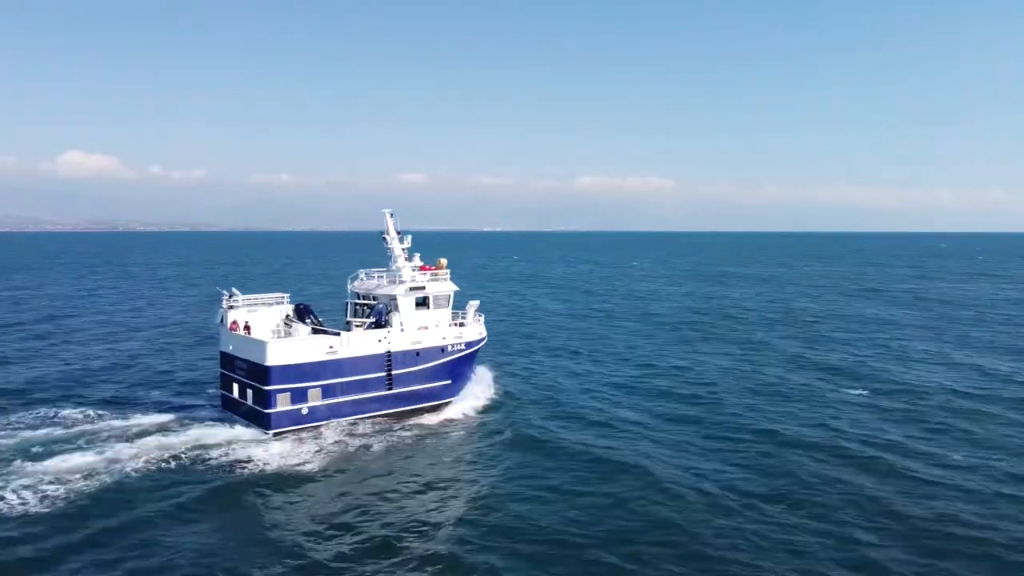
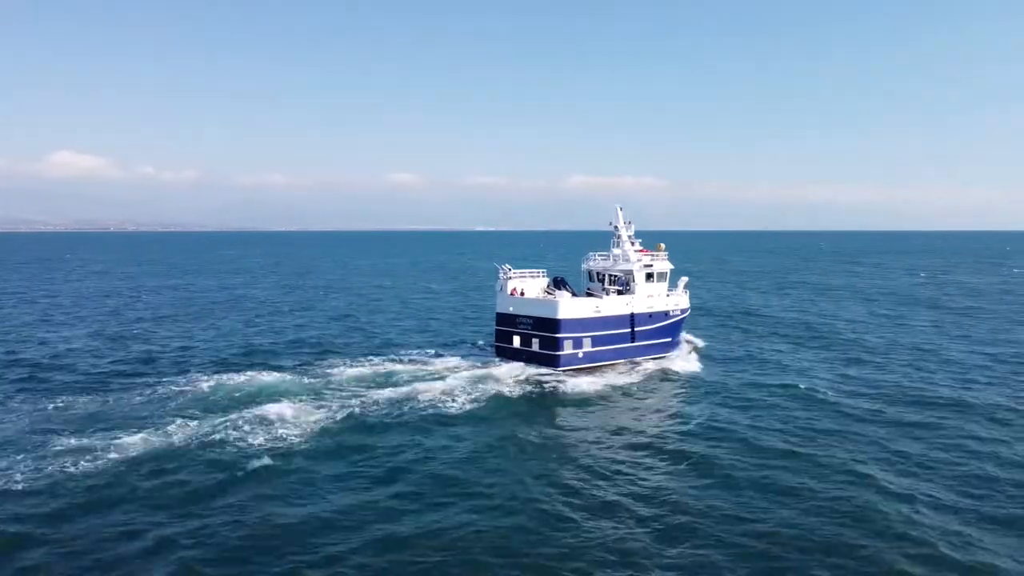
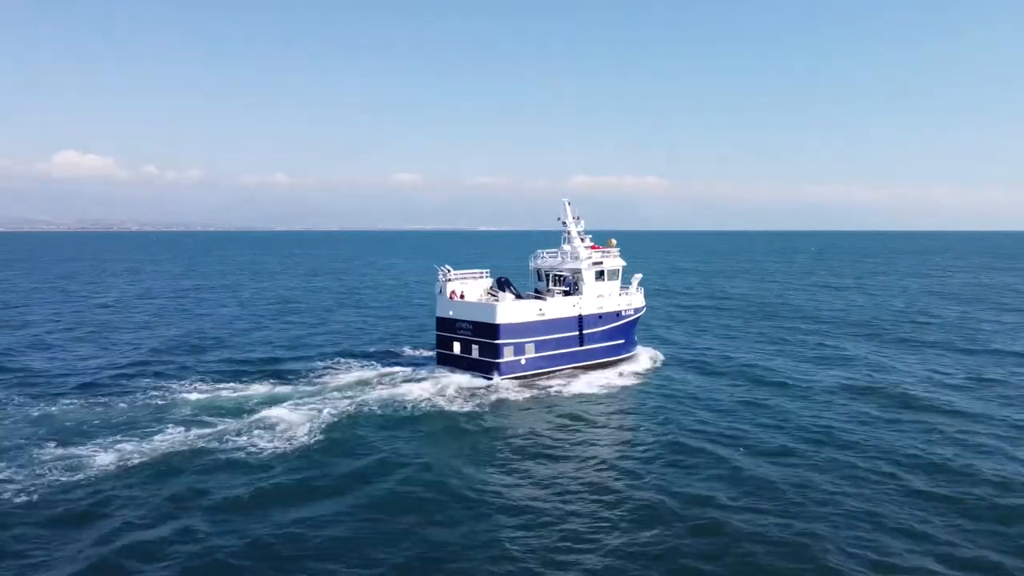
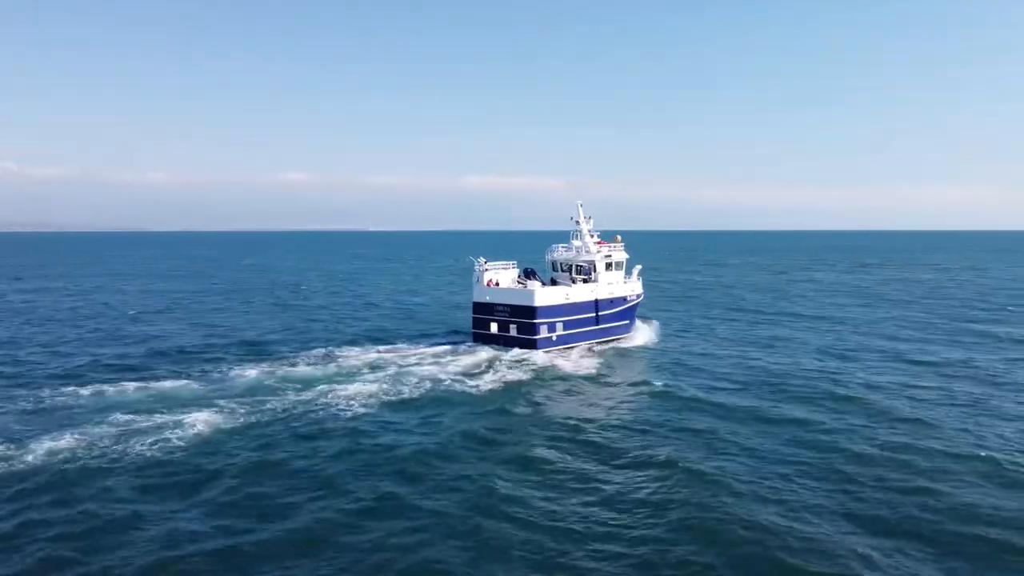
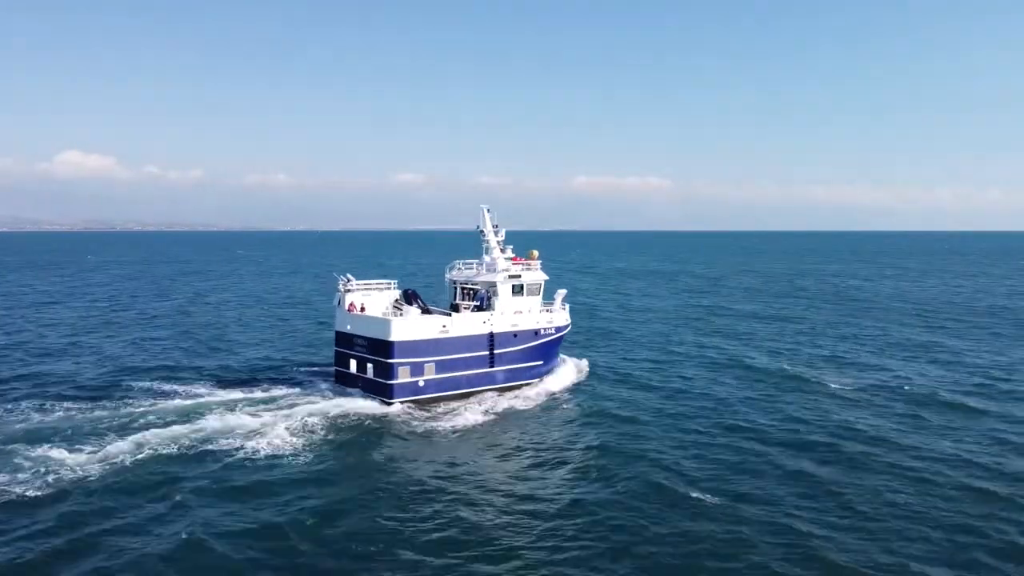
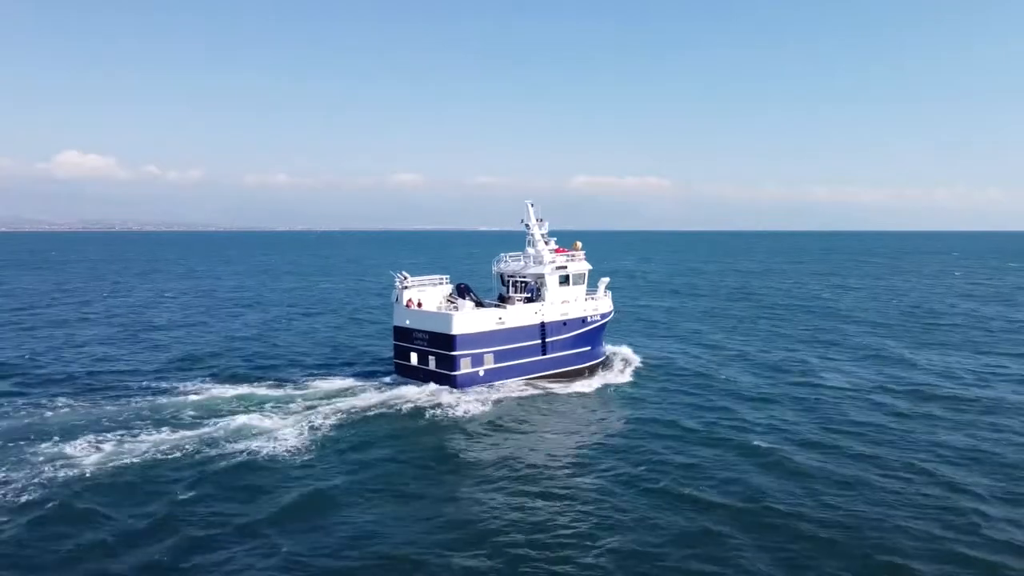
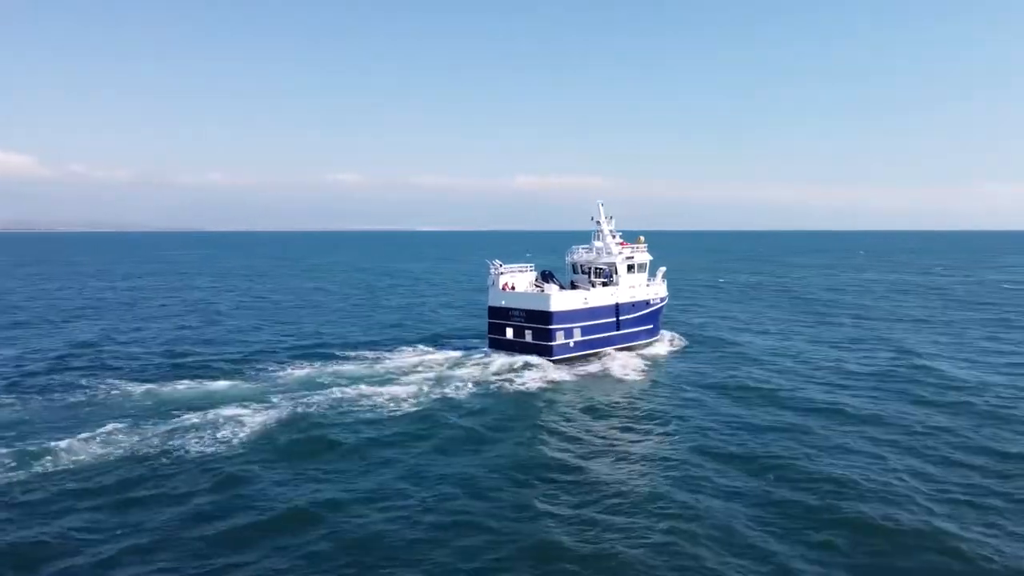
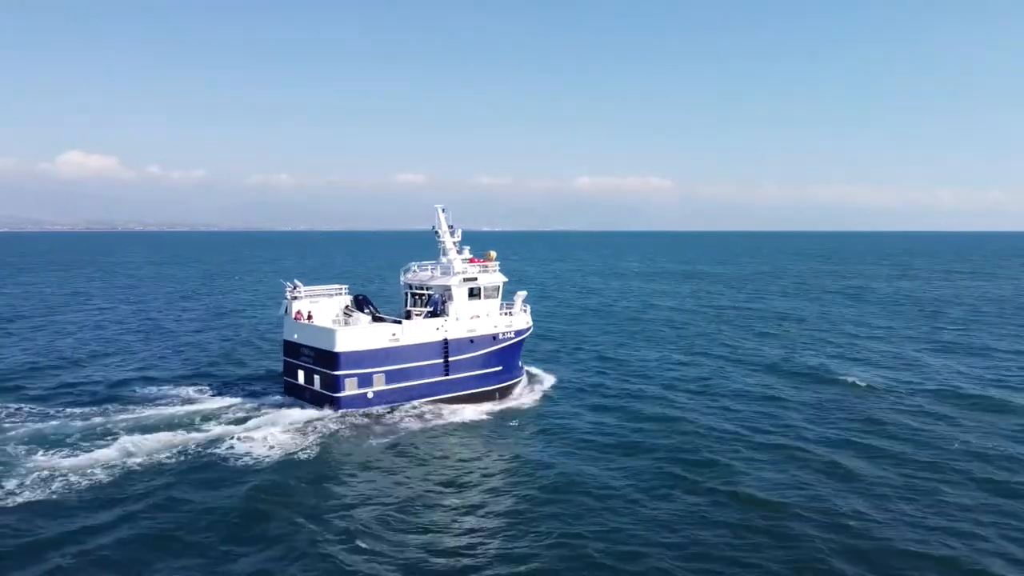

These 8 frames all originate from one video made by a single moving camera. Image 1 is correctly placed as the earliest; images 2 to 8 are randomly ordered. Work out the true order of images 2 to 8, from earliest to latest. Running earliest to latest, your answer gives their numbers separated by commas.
8, 5, 6, 3, 2, 7, 4
